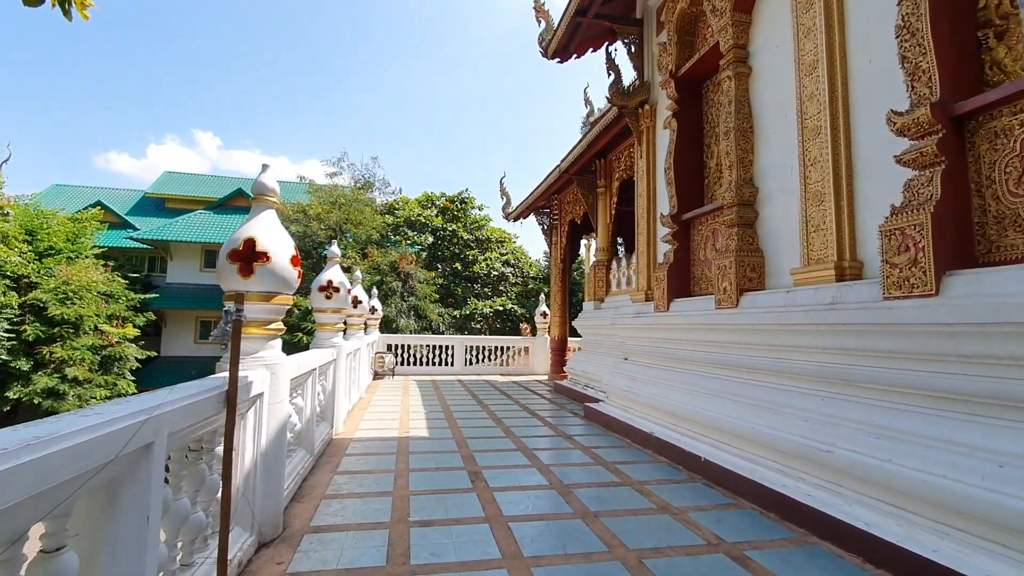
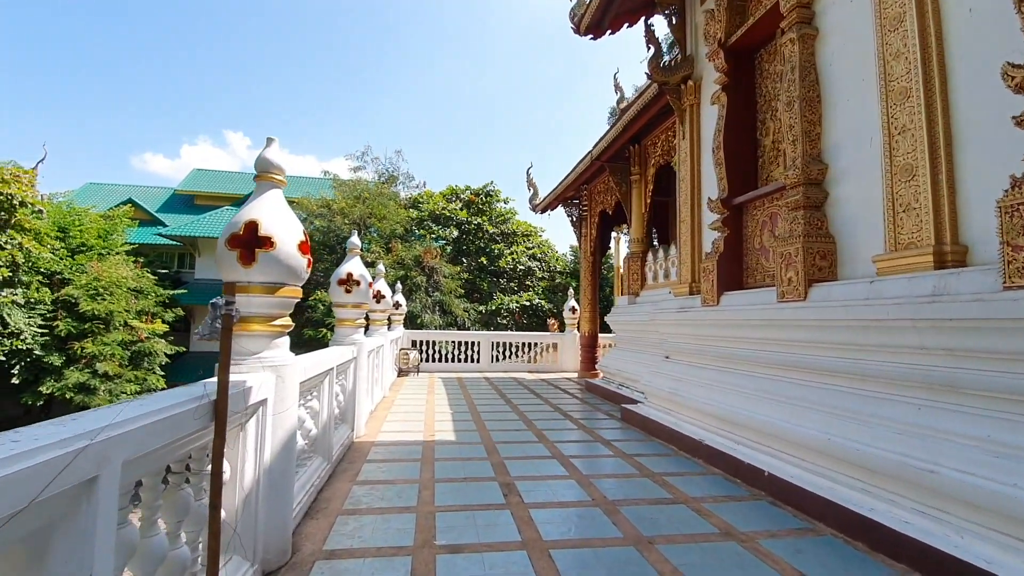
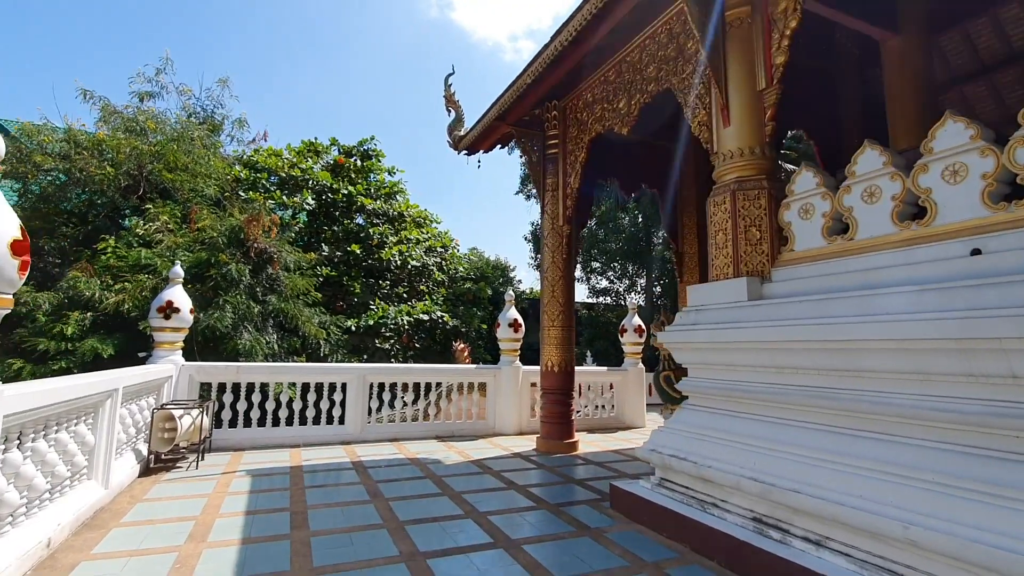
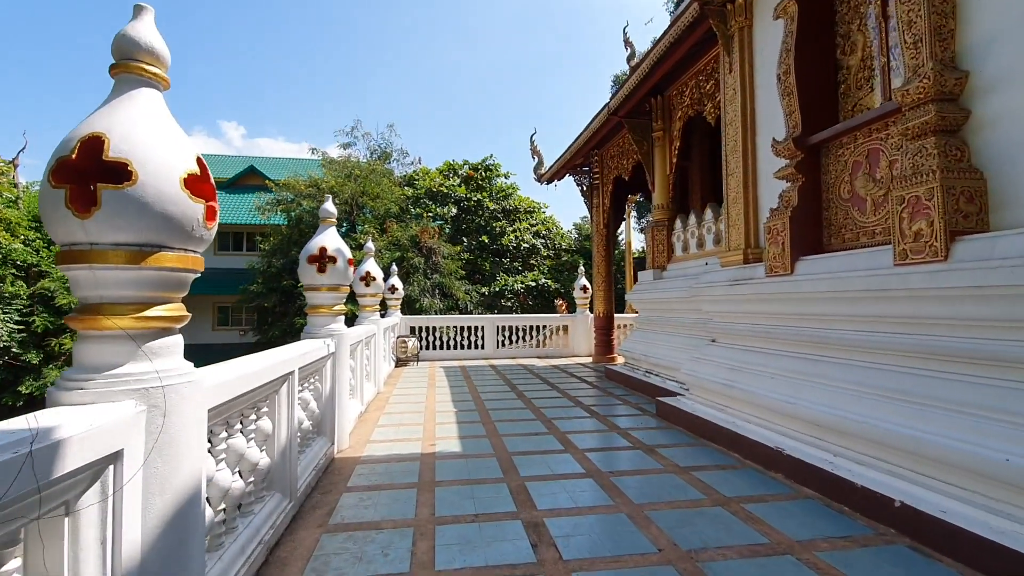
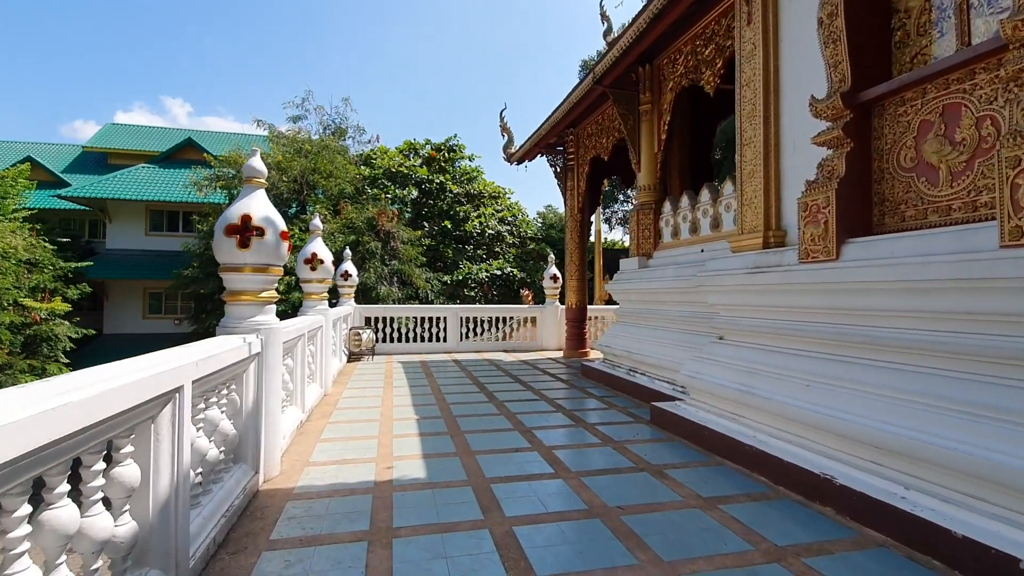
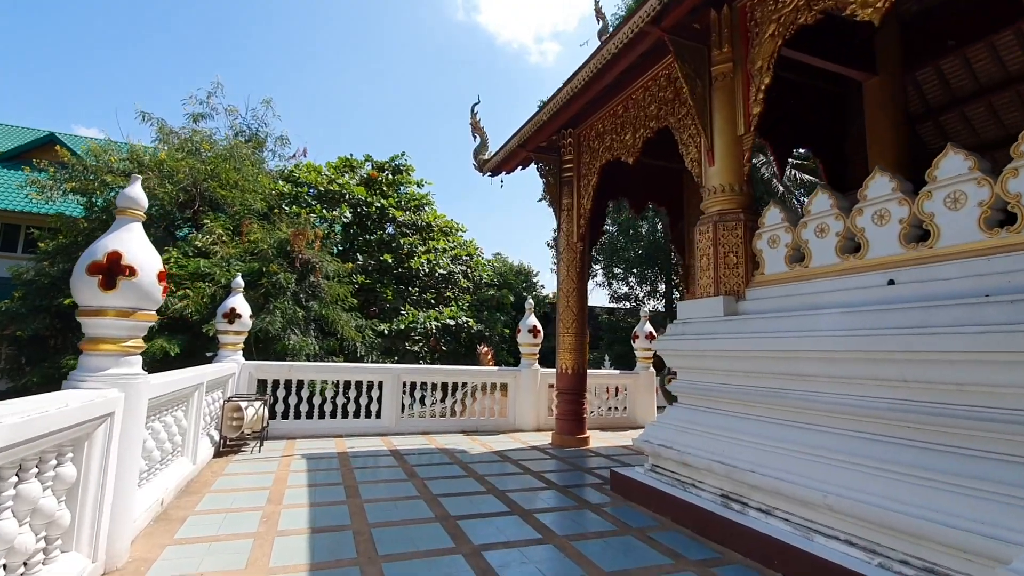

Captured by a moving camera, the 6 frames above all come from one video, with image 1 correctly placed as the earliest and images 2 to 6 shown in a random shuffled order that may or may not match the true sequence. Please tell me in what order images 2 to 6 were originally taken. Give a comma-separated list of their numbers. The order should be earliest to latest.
2, 4, 5, 6, 3
